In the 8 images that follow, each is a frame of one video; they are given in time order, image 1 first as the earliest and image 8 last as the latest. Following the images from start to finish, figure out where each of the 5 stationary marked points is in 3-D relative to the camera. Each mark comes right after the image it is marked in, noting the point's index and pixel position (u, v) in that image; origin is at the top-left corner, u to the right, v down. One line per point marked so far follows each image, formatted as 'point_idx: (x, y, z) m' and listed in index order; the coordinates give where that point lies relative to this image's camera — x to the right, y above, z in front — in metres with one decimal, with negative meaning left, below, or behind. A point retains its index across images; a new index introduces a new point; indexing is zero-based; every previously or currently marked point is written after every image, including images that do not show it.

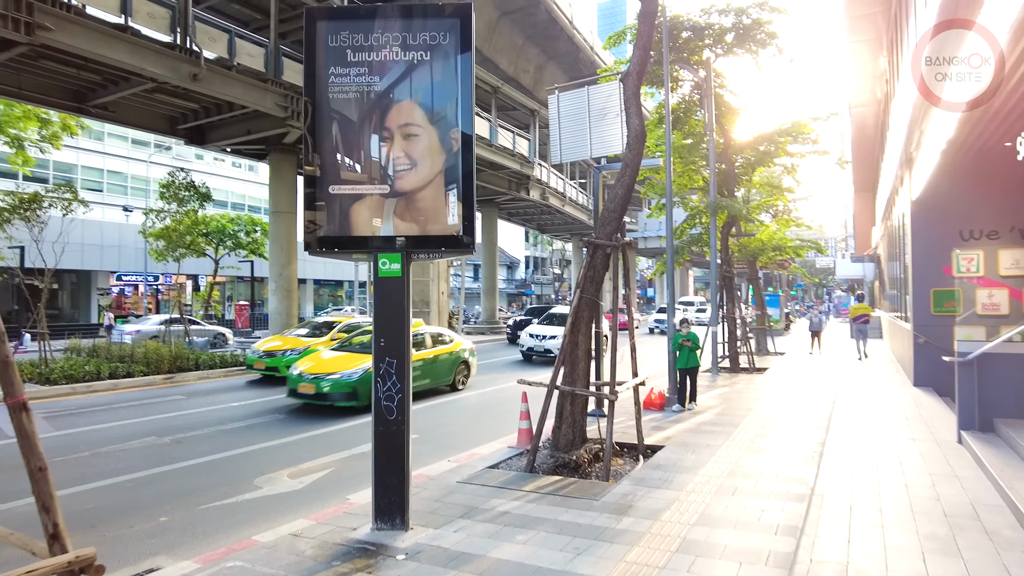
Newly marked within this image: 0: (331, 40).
0: (-1.4, +1.9, +4.8) m
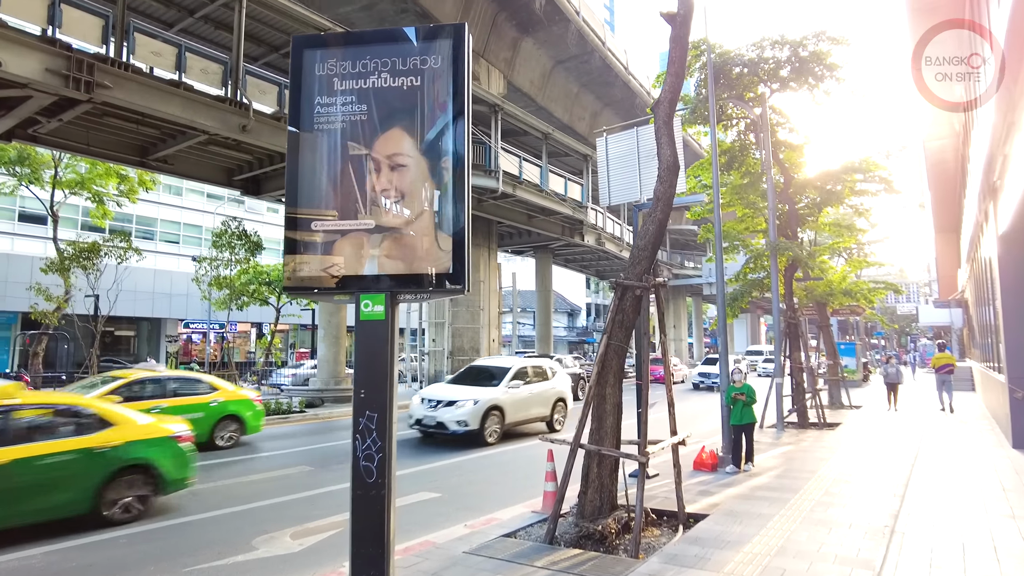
0: (-1.4, +1.5, +4.5) m
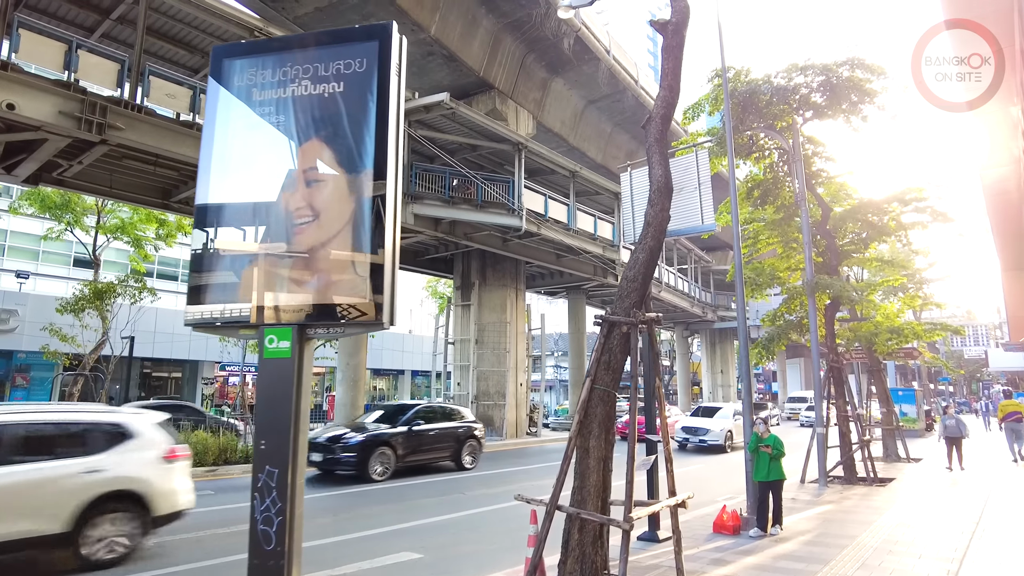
0: (-1.8, +1.3, +4.1) m
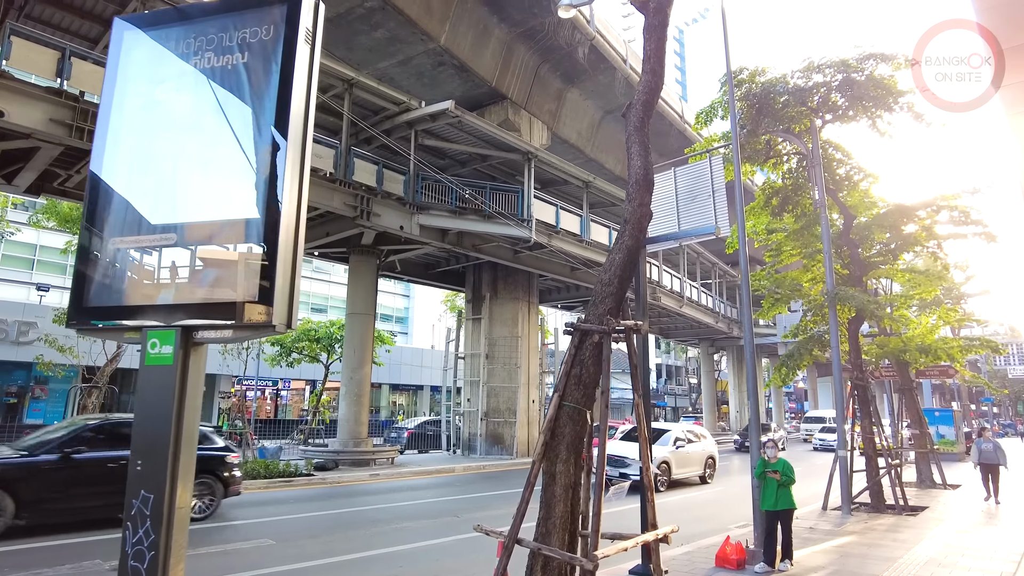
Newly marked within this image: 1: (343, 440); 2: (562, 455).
0: (-2.1, +1.3, +3.6) m
1: (-4.4, -3.9, +16.7) m
2: (+0.4, -1.2, +4.8) m
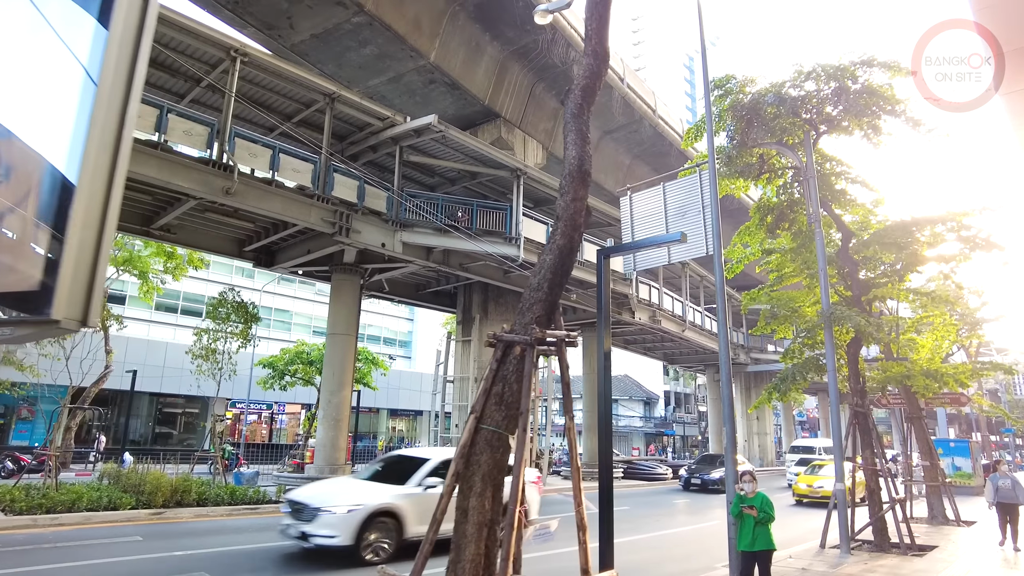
0: (-2.7, +1.4, +3.1) m
1: (-4.8, -4.4, +15.9) m
2: (-0.2, -1.3, +4.1) m
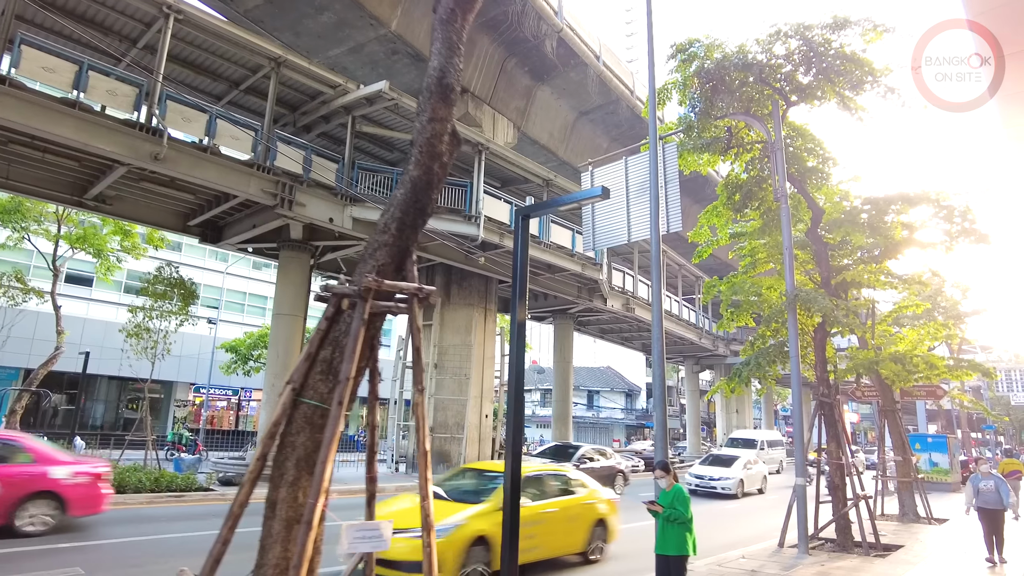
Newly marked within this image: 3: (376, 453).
0: (-3.6, +1.7, +2.2) m
1: (-5.9, -3.9, +15.1) m
2: (-1.1, -0.9, +3.2) m
3: (-0.8, -1.0, +3.9) m
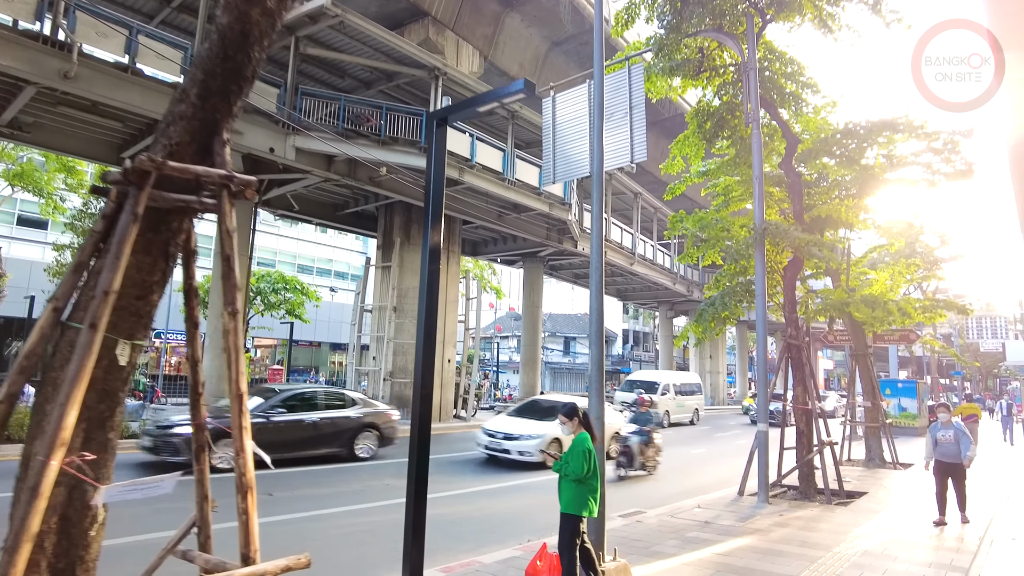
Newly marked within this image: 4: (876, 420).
0: (-4.2, +2.1, +1.1) m
1: (-6.8, -2.5, +14.3) m
2: (-1.8, -0.5, +2.4) m
3: (-1.5, -0.5, +3.1) m
4: (+7.9, -2.8, +13.9) m
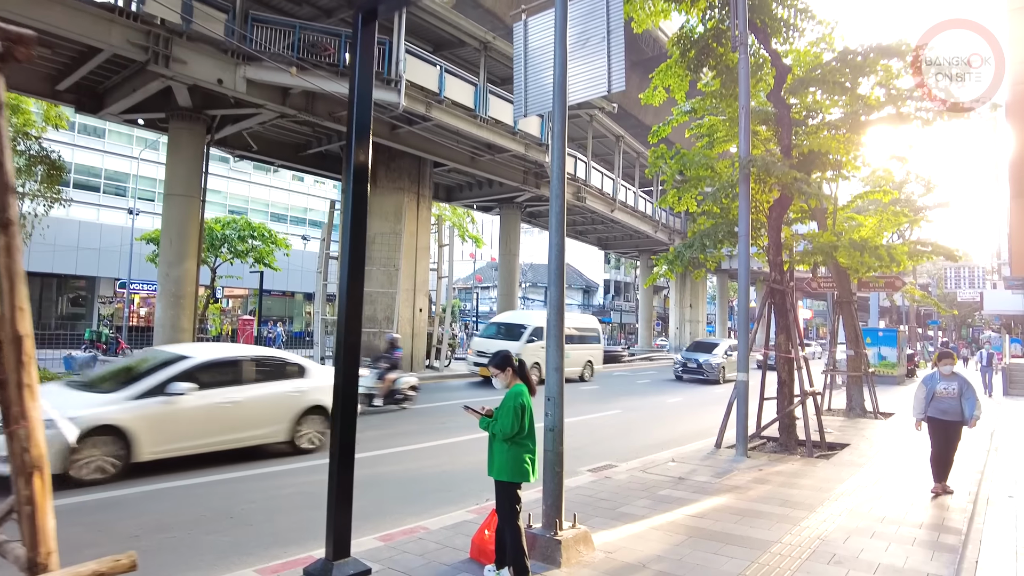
0: (-4.5, +2.2, +0.1) m
1: (-7.4, -1.3, +13.5) m
2: (-2.1, -0.2, +1.6) m
3: (-1.8, -0.2, +2.3) m
4: (+7.3, -1.7, +13.5) m
